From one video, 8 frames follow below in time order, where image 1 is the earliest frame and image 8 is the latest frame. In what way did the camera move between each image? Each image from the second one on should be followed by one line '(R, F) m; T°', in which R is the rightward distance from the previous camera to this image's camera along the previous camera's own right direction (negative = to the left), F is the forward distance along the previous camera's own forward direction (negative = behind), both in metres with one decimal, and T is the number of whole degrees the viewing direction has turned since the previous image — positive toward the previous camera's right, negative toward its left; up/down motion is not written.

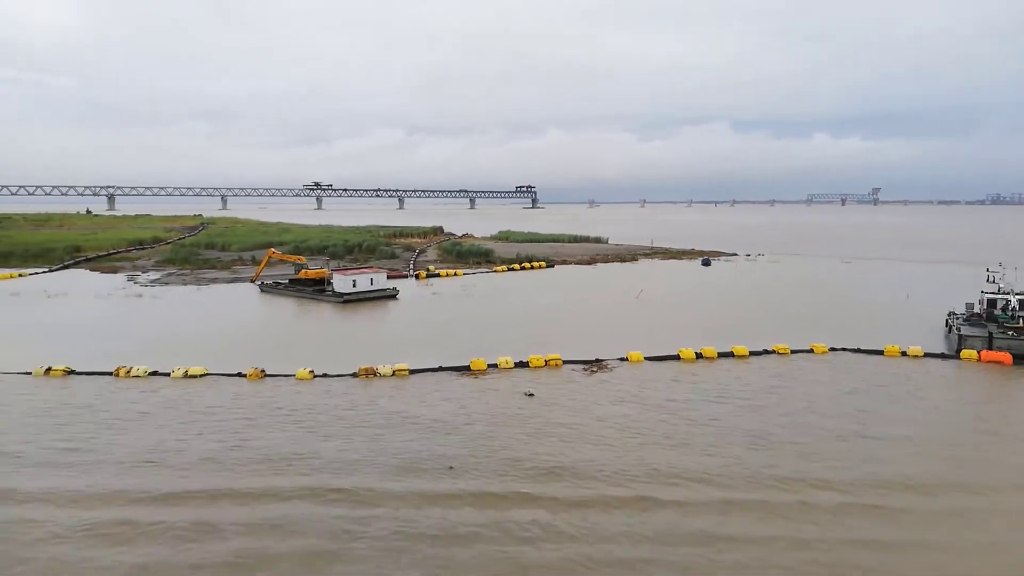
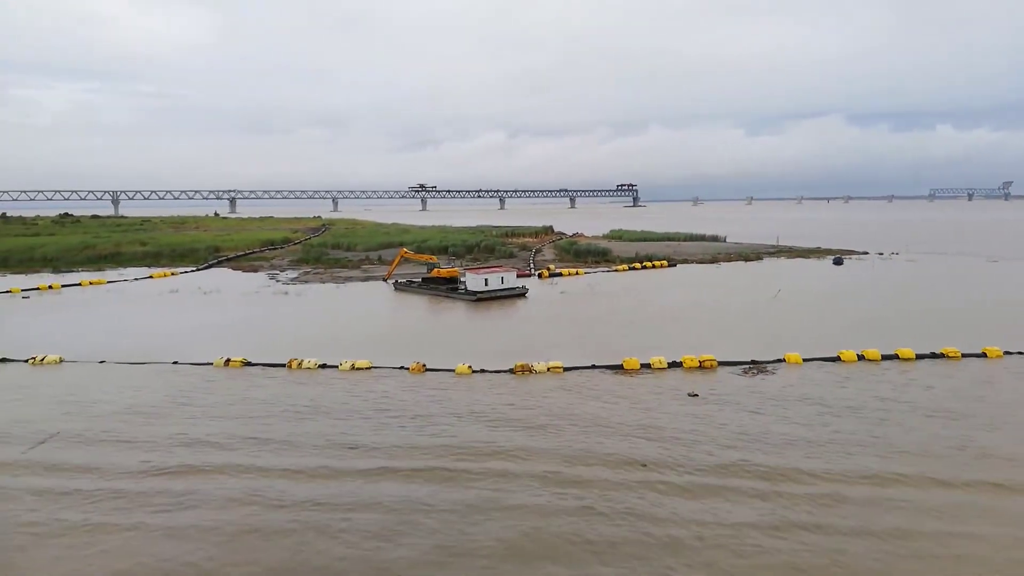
(-1.6, -0.2) m; -7°
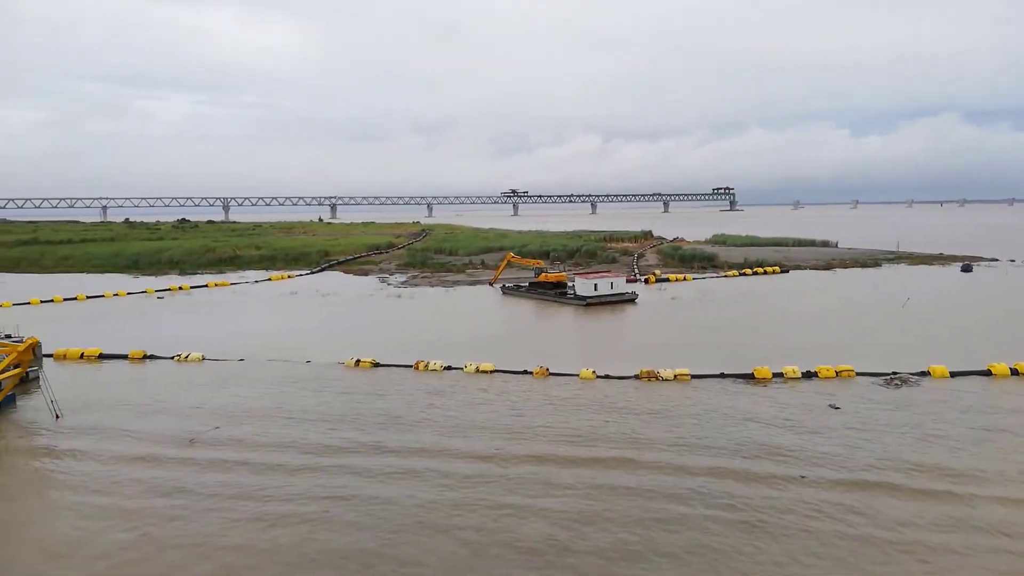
(-1.0, 0.0) m; -7°
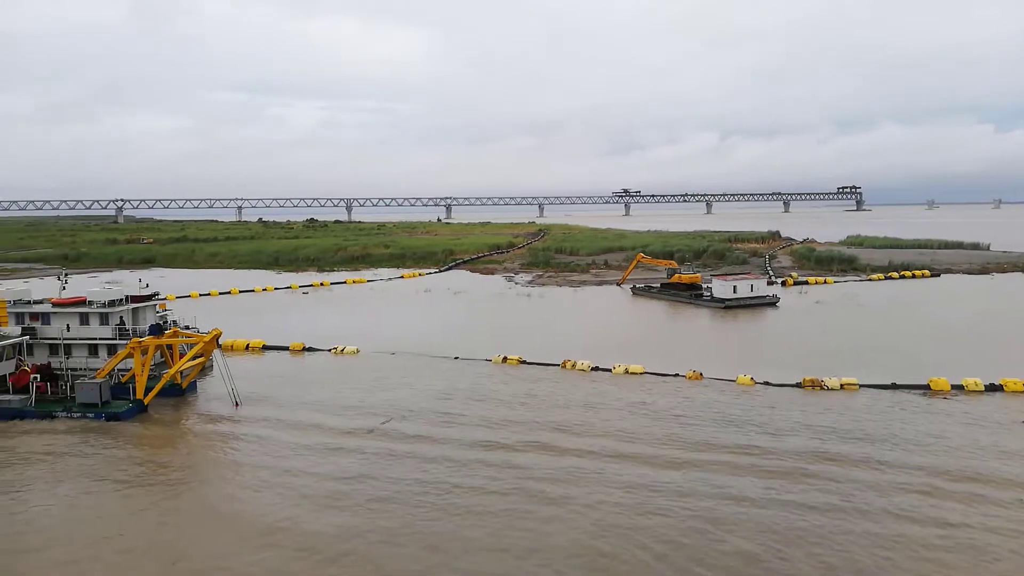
(-1.2, 0.0) m; -8°
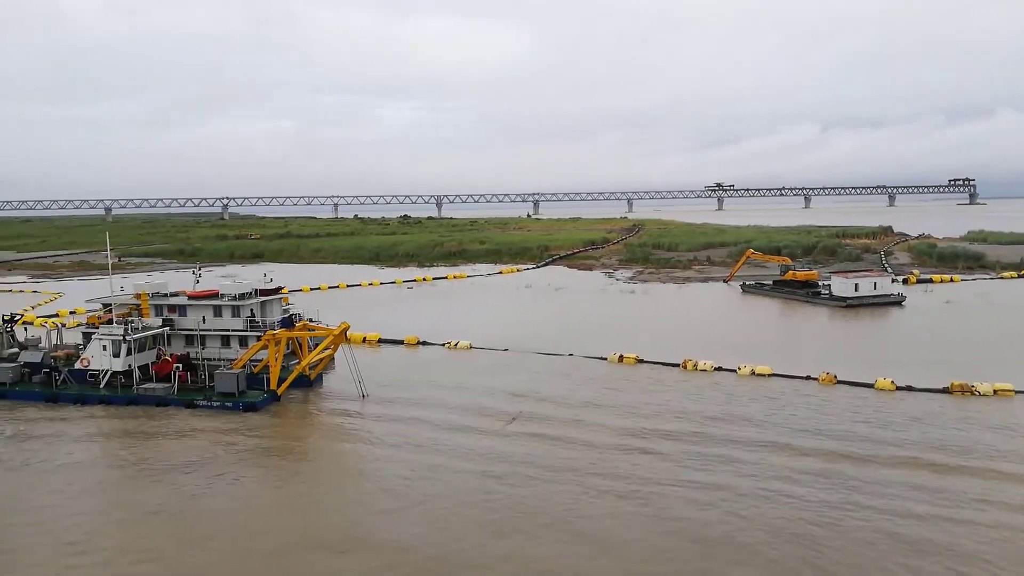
(-1.0, +0.2) m; -6°
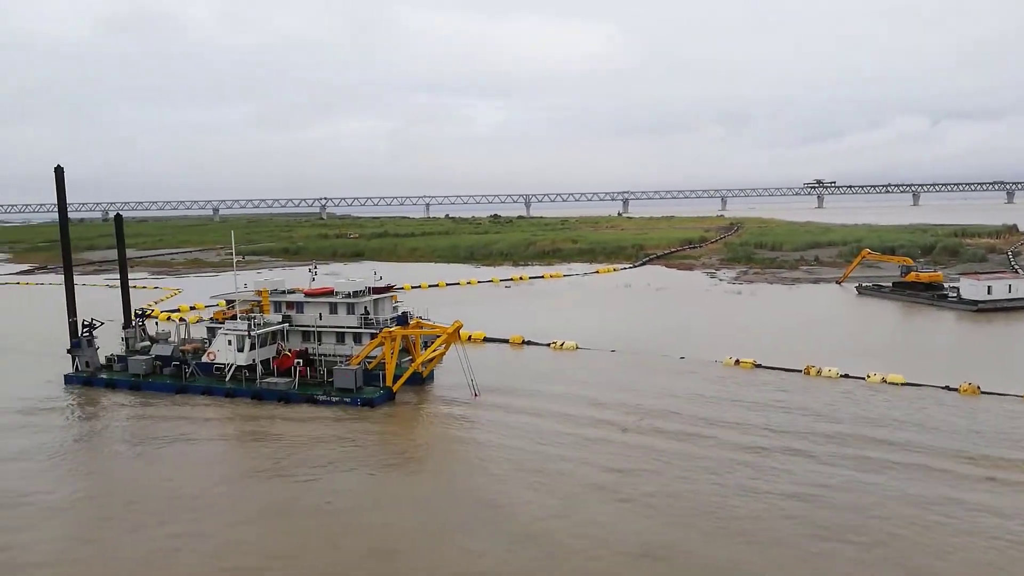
(-0.7, +0.2) m; -7°
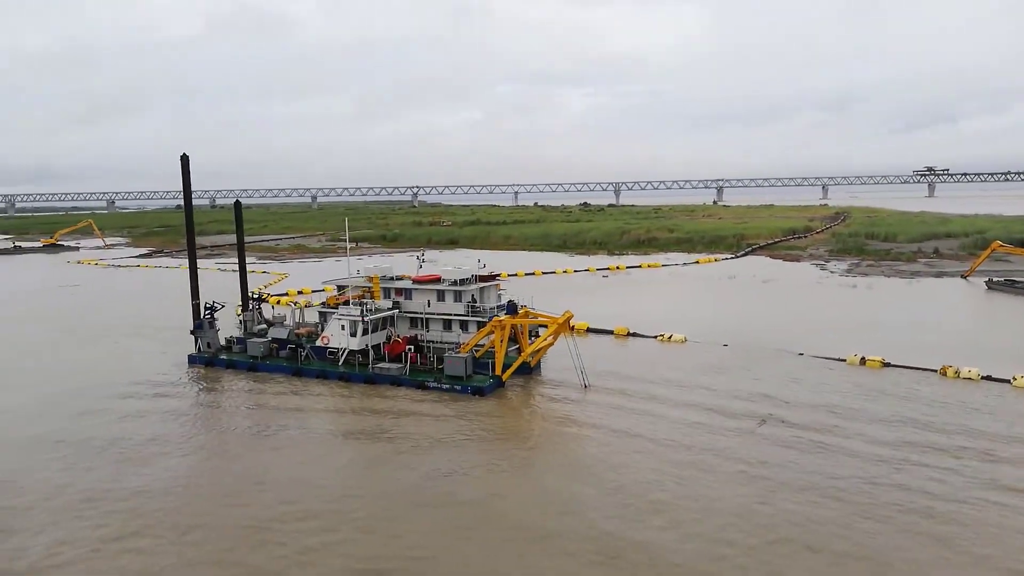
(-0.7, +0.3) m; -7°
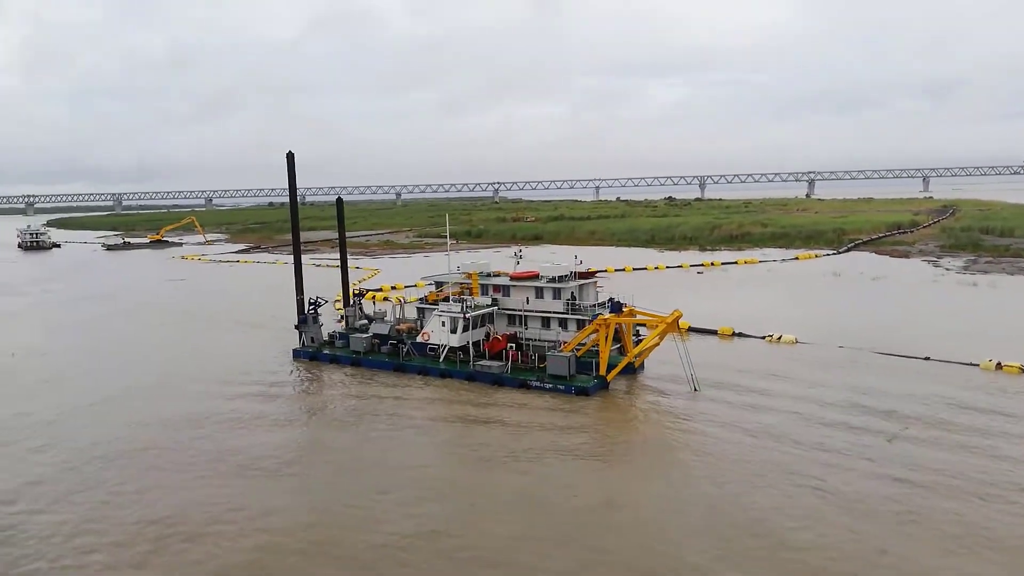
(-0.6, +0.4) m; -6°
